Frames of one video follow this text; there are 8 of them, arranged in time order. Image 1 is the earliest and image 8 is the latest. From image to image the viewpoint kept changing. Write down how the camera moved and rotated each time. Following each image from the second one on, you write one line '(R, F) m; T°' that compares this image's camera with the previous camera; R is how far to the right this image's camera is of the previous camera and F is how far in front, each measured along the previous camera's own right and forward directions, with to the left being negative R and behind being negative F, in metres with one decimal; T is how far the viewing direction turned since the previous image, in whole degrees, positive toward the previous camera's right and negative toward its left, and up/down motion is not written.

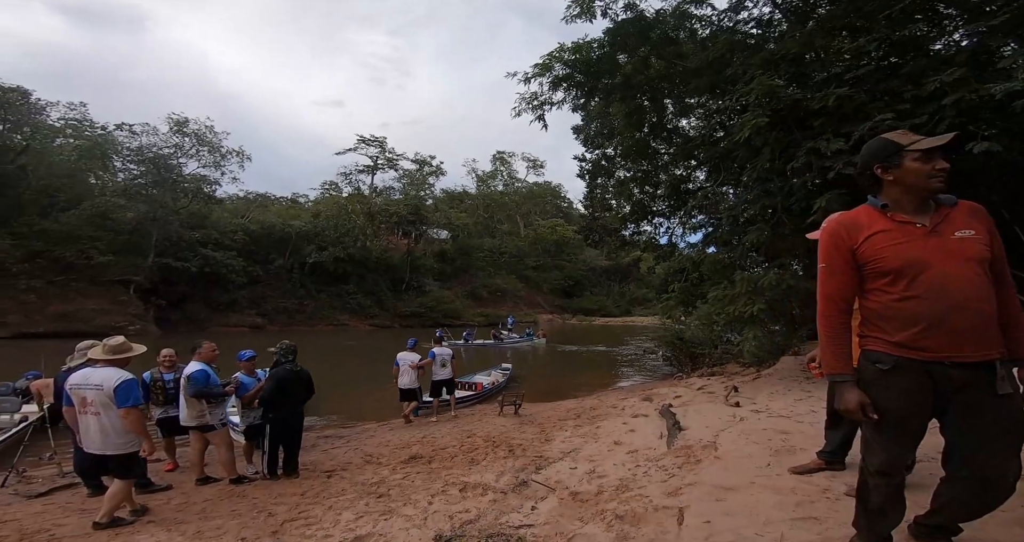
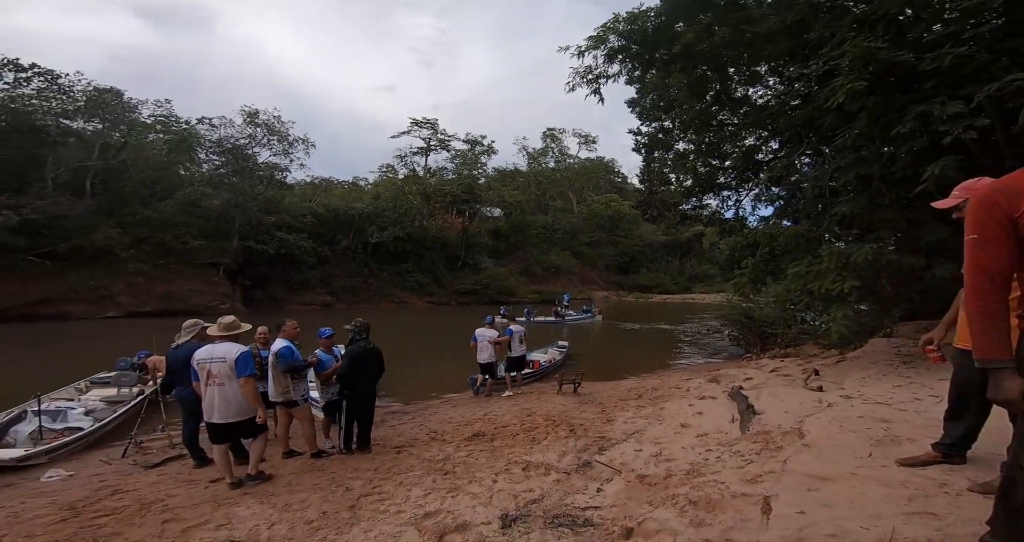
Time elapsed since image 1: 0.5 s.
(-0.1, +0.1) m; -5°
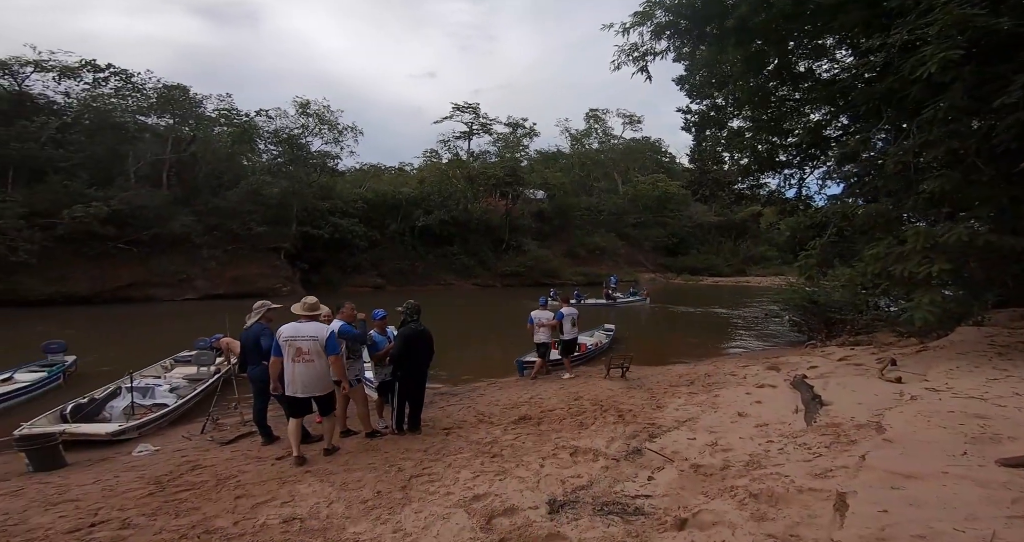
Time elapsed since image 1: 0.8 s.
(0.0, +0.1) m; -5°
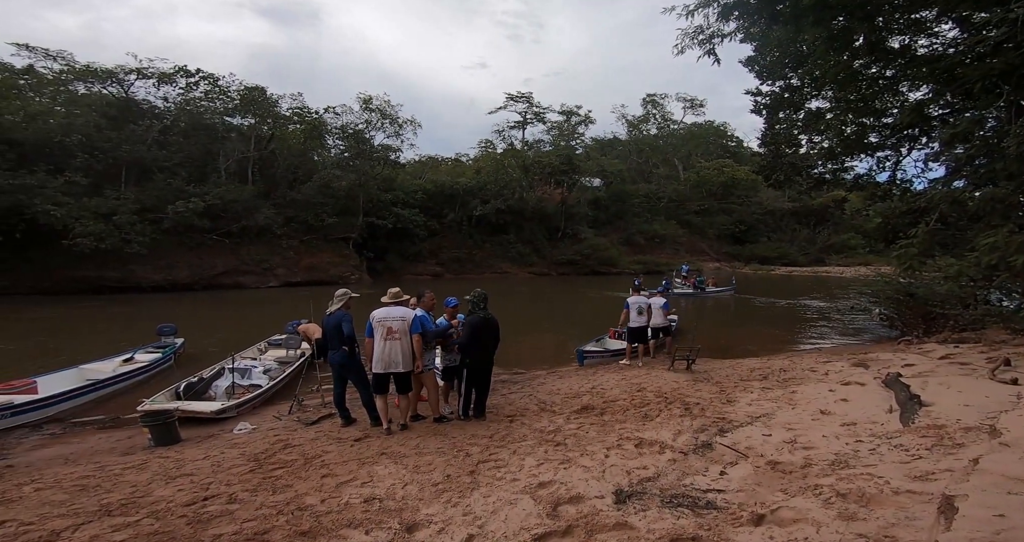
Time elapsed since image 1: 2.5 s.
(-0.1, 0.0) m; -5°
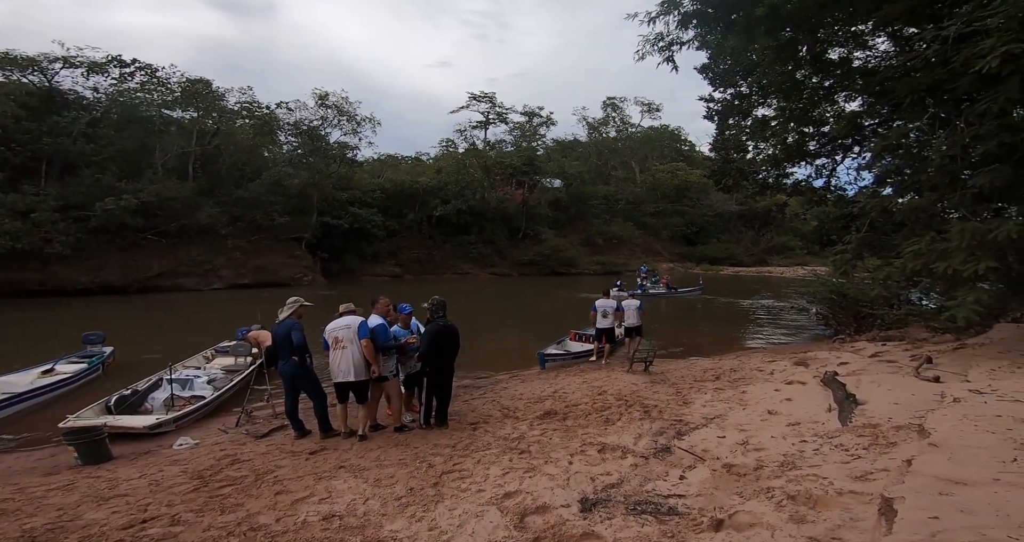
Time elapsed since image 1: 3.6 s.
(-0.1, 0.0) m; +4°
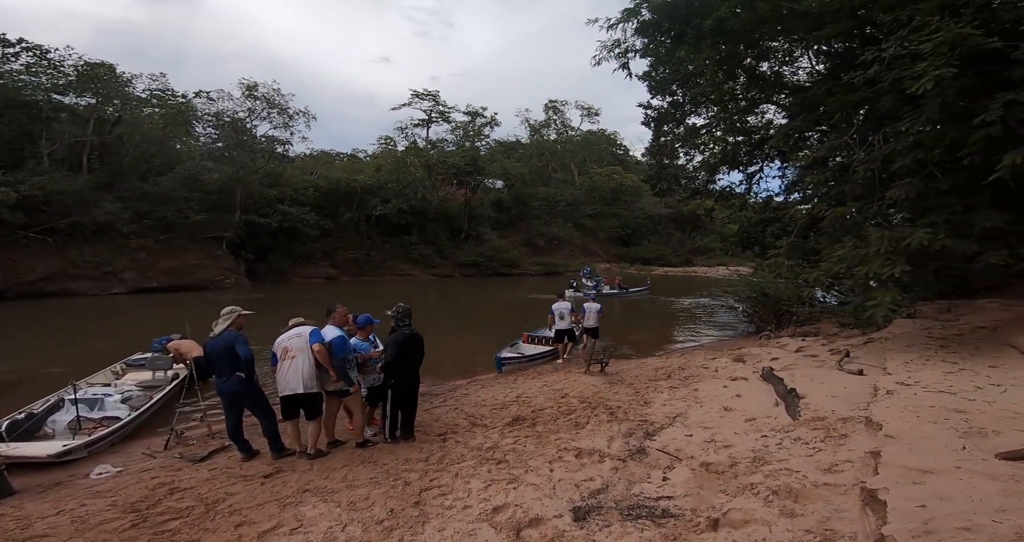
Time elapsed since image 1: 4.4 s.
(-0.7, +0.1) m; +9°
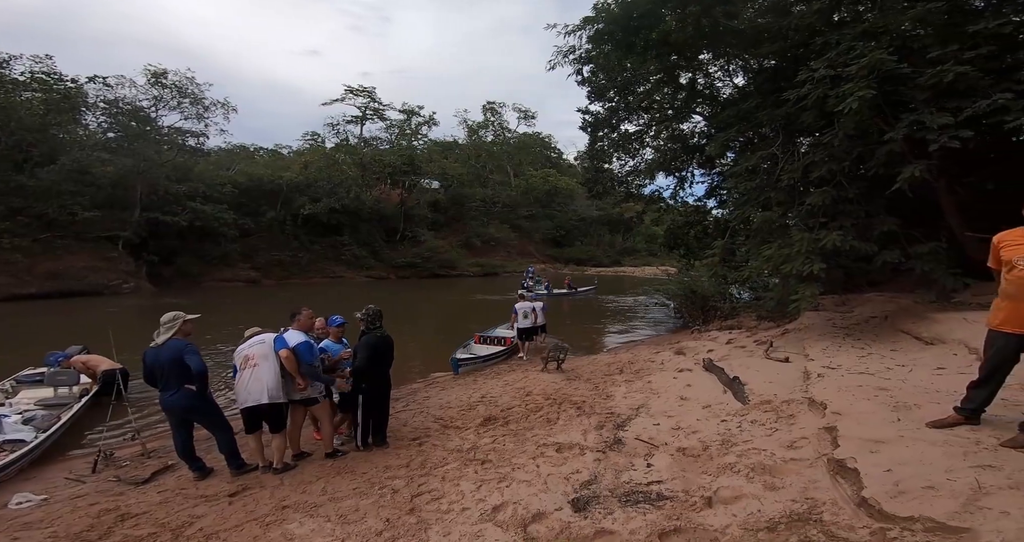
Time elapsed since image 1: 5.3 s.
(-0.9, -0.1) m; +10°
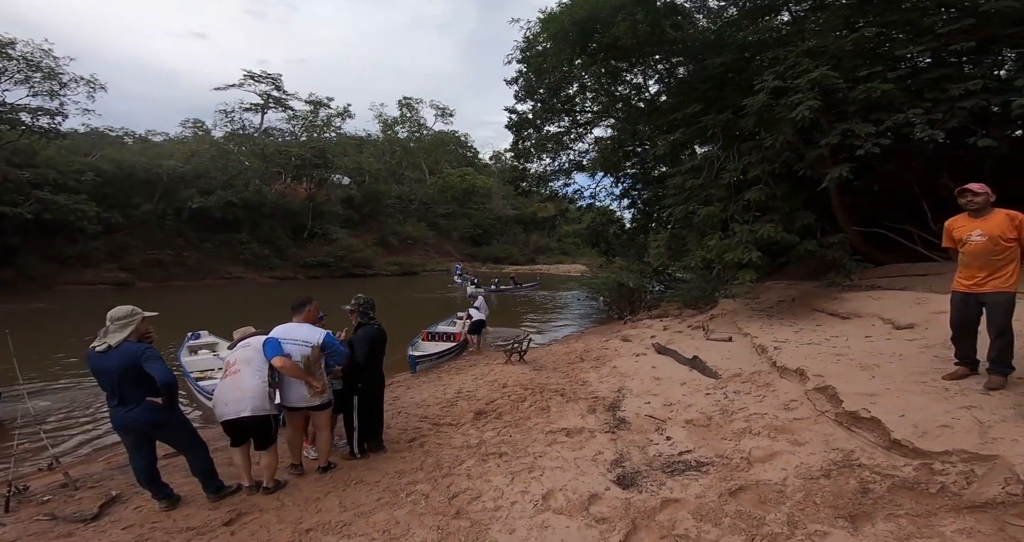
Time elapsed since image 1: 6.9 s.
(-1.7, +0.4) m; +15°
